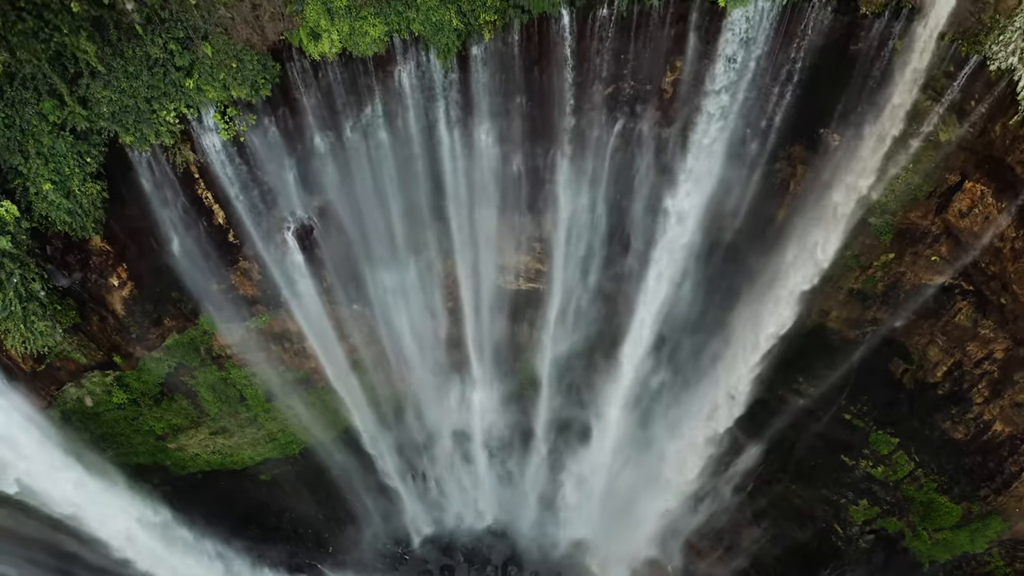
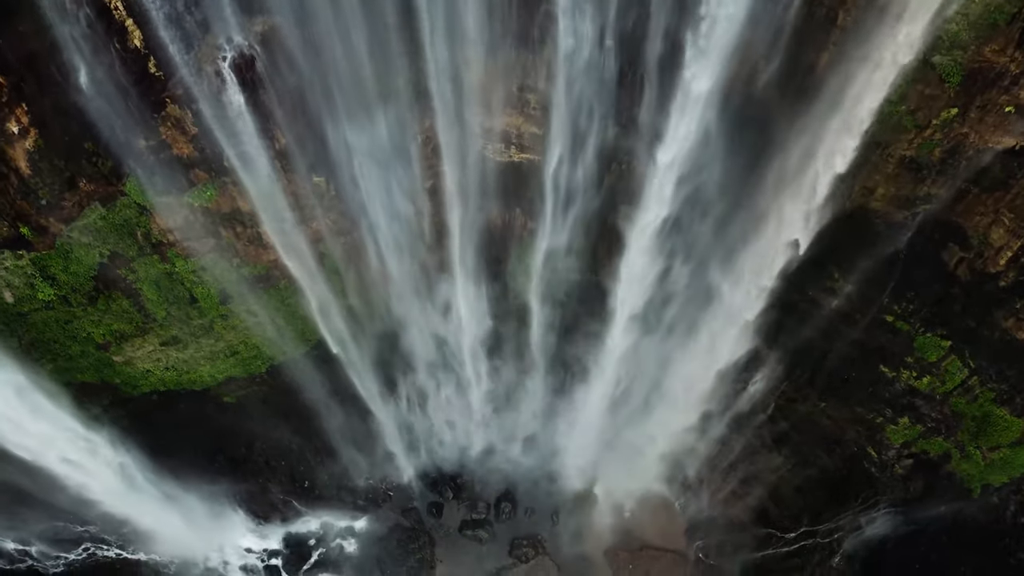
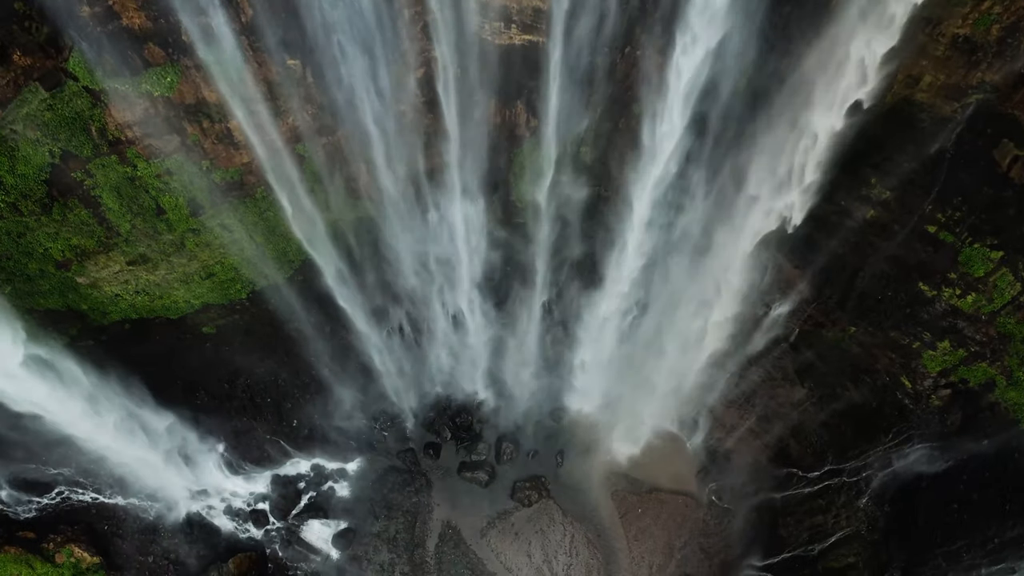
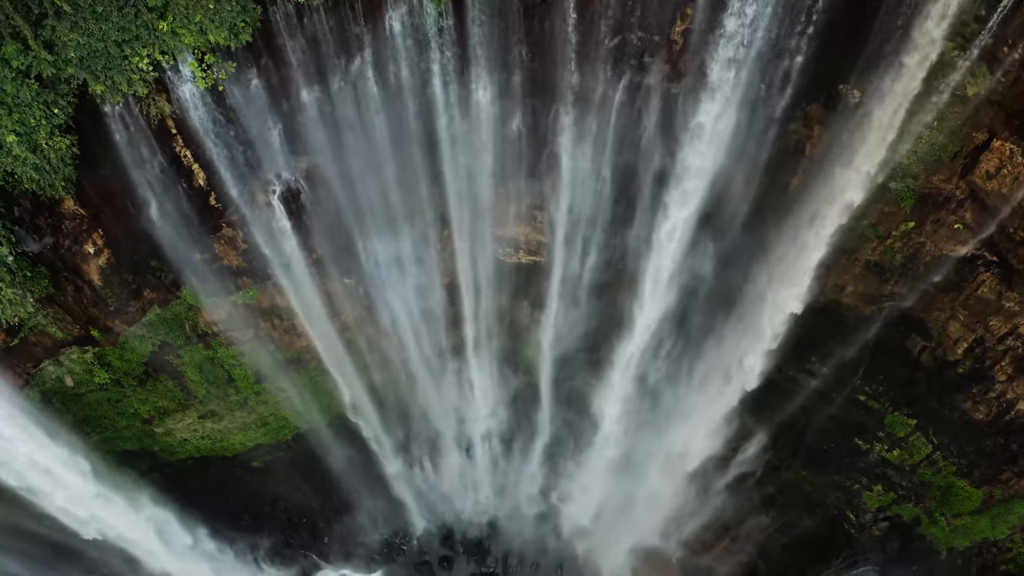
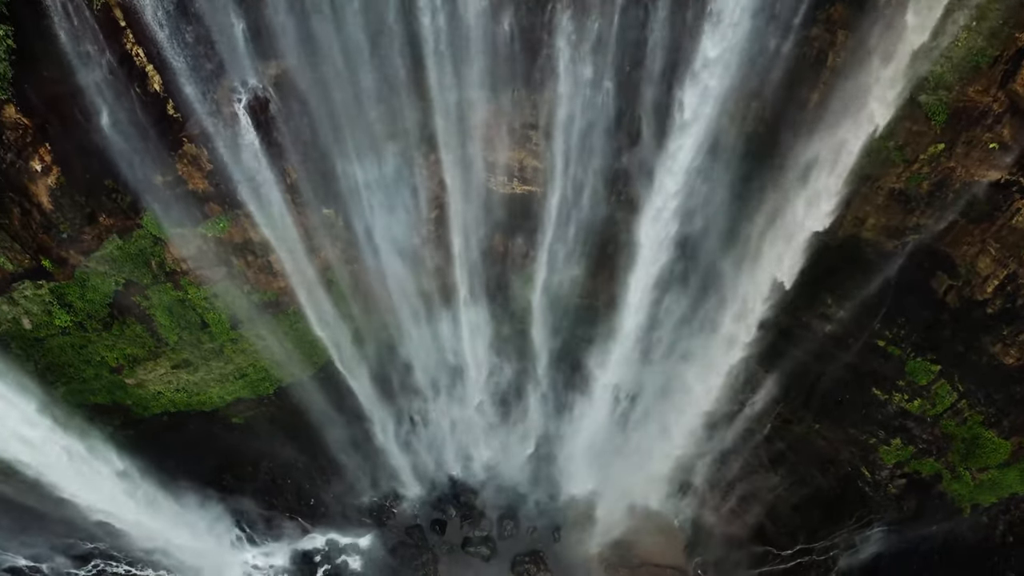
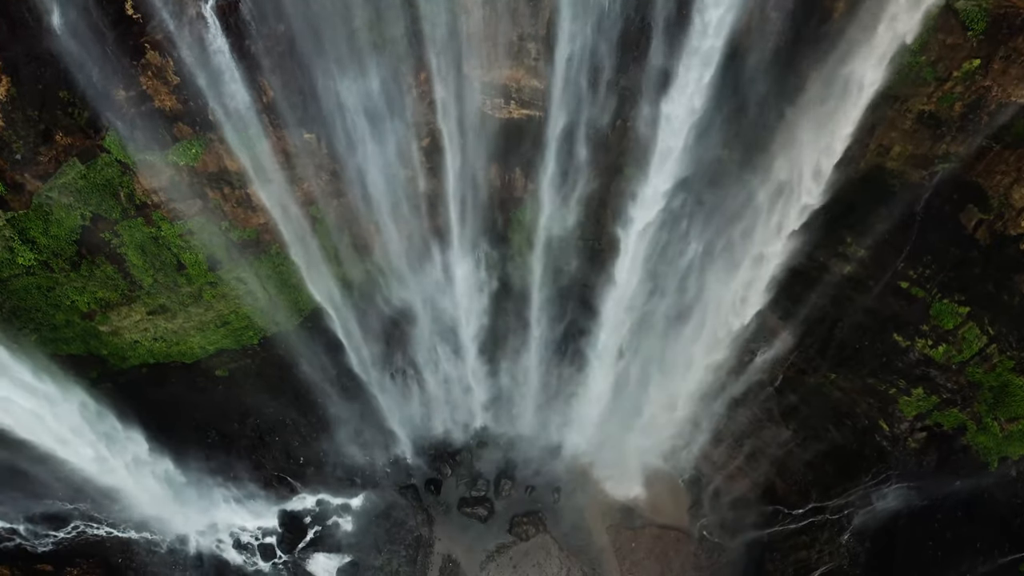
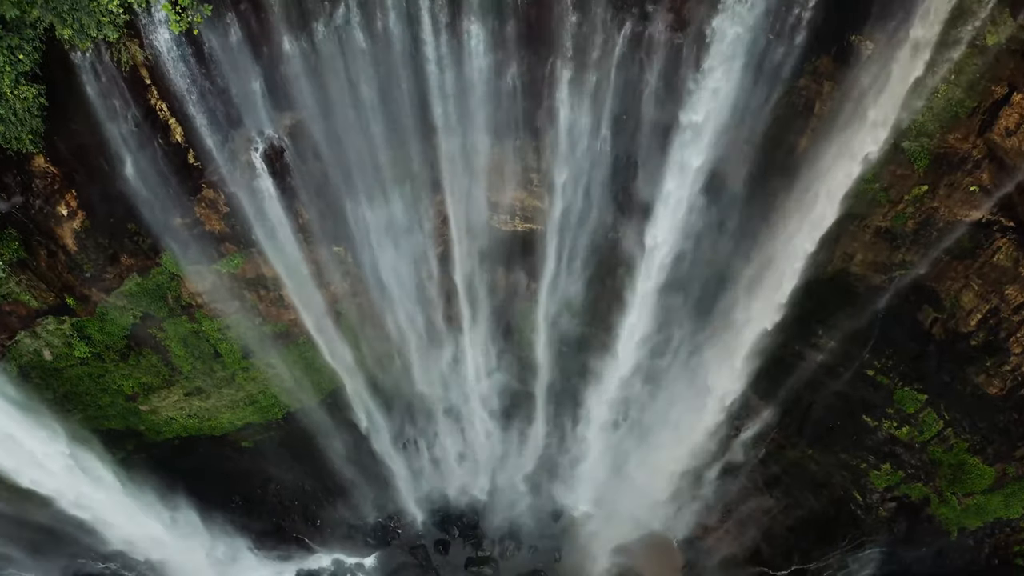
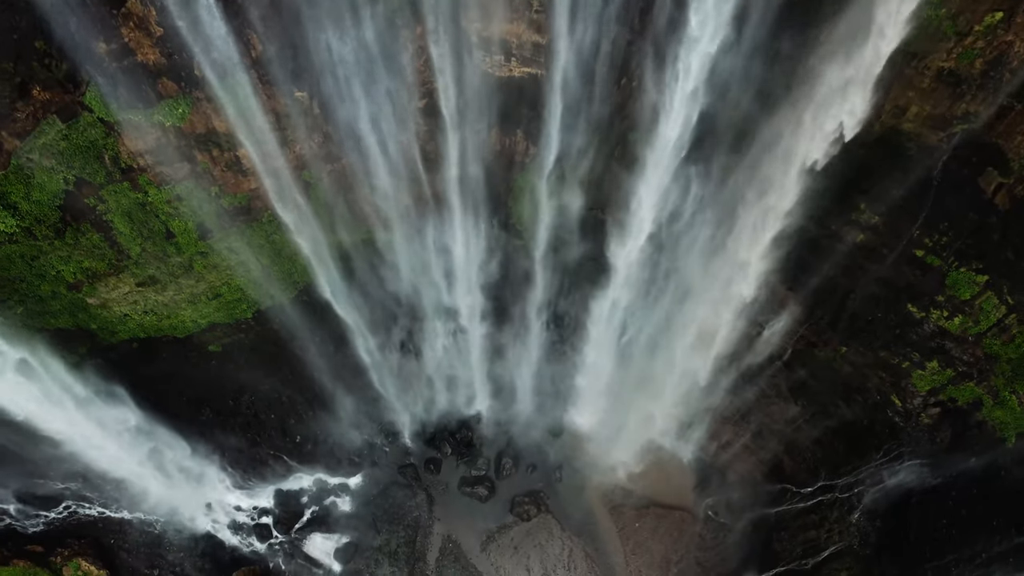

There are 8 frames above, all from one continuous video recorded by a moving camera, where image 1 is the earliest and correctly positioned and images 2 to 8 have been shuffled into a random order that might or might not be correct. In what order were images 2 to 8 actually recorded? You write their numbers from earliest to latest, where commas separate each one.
4, 7, 5, 2, 6, 8, 3
